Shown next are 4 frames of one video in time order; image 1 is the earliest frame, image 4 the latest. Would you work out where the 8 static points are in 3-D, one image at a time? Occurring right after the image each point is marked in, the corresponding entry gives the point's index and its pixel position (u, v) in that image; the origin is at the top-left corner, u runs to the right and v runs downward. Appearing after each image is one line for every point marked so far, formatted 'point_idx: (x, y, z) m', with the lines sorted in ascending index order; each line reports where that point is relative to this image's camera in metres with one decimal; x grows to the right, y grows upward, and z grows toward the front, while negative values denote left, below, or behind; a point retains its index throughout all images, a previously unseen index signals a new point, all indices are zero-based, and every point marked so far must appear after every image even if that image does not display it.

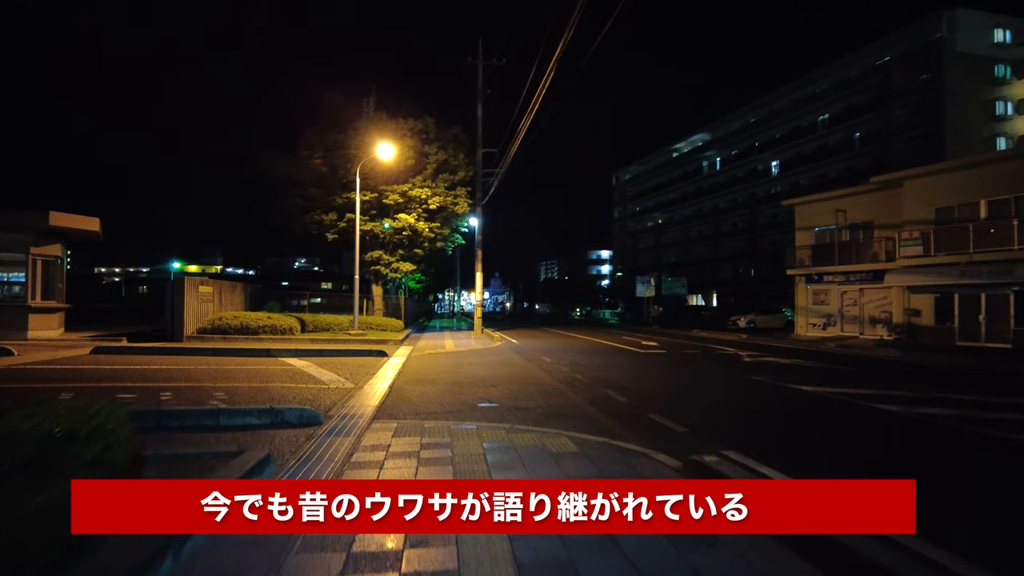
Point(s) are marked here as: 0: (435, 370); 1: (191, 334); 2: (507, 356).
0: (-1.8, -2.0, +14.5) m
1: (-10.5, -1.5, +19.5) m
2: (-0.1, -2.1, +17.7) m
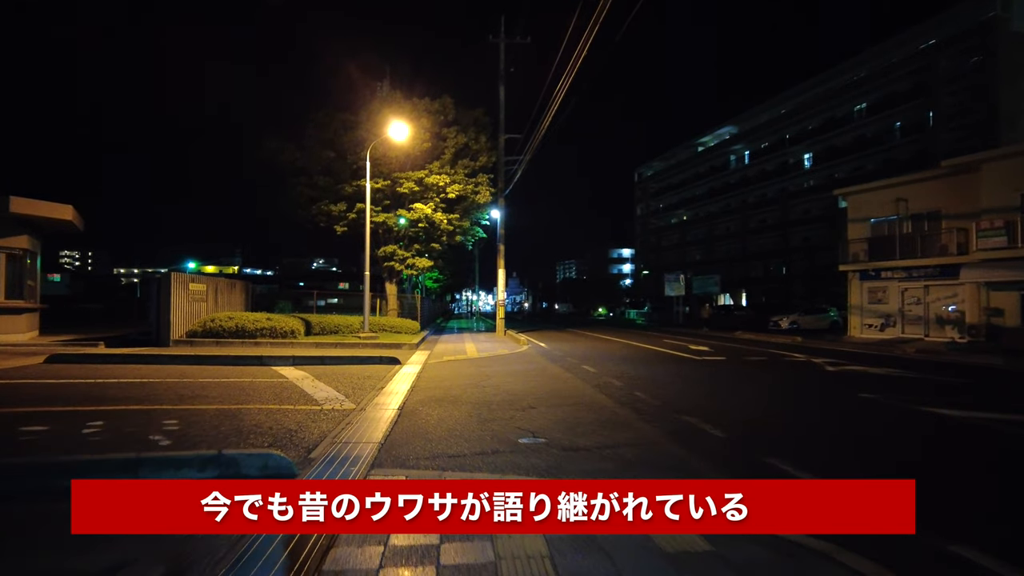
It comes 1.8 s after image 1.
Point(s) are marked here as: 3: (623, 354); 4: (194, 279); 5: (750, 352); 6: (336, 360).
0: (-1.1, -1.9, +12.0) m
1: (-9.6, -1.5, +17.2) m
2: (+0.7, -2.0, +15.1) m
3: (+3.5, -2.0, +18.6) m
4: (-9.6, +0.3, +18.2) m
5: (+7.7, -2.1, +19.0) m
6: (-4.3, -1.8, +14.8) m
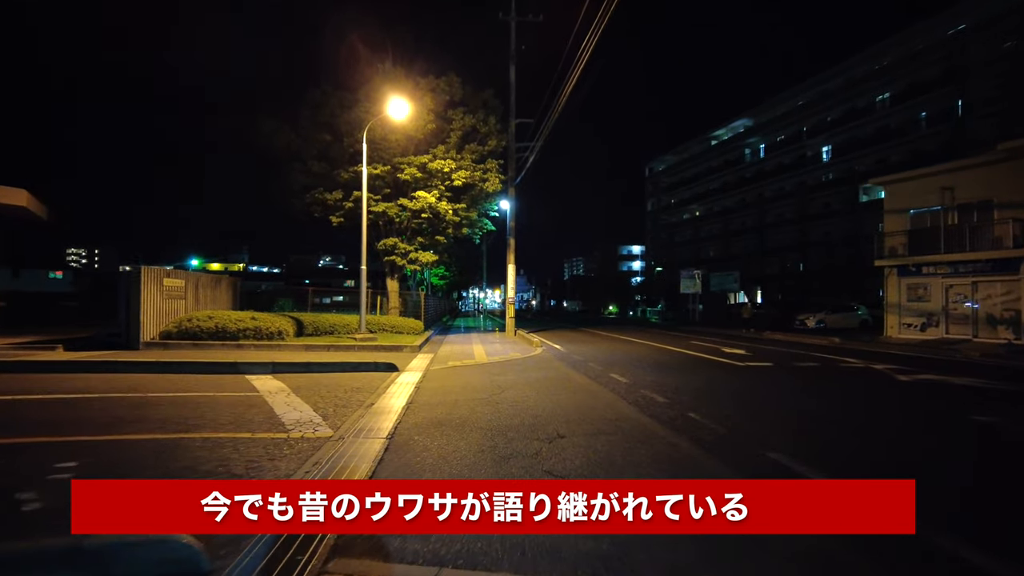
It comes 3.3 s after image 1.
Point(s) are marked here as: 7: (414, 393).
0: (-0.8, -1.8, +10.0) m
1: (-9.2, -1.4, +15.3) m
2: (+1.0, -1.9, +13.1) m
3: (+3.8, -1.9, +16.5) m
4: (-9.3, +0.4, +16.3) m
5: (+8.0, -1.9, +16.9) m
6: (-4.0, -1.7, +12.8) m
7: (-1.7, -1.8, +10.2) m
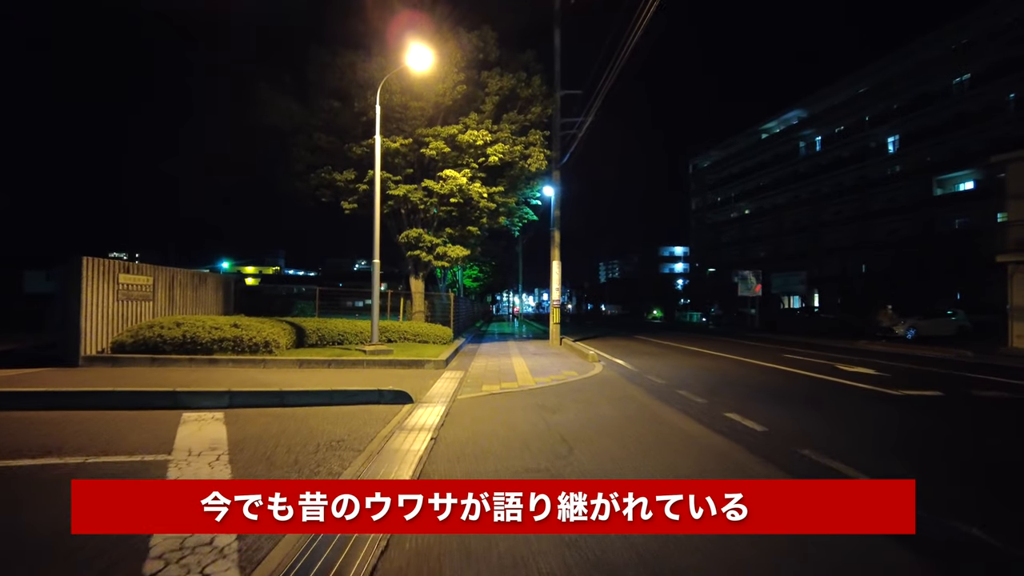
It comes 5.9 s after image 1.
0: (0.0, -1.8, +6.0) m
1: (-8.1, -1.3, +11.8) m
2: (+2.0, -1.8, +9.0) m
3: (+5.0, -1.9, +12.3) m
4: (-8.1, +0.4, +12.8) m
5: (+9.2, -1.9, +12.4) m
6: (-3.1, -1.6, +9.1) m
7: (-0.9, -1.8, +6.3) m
